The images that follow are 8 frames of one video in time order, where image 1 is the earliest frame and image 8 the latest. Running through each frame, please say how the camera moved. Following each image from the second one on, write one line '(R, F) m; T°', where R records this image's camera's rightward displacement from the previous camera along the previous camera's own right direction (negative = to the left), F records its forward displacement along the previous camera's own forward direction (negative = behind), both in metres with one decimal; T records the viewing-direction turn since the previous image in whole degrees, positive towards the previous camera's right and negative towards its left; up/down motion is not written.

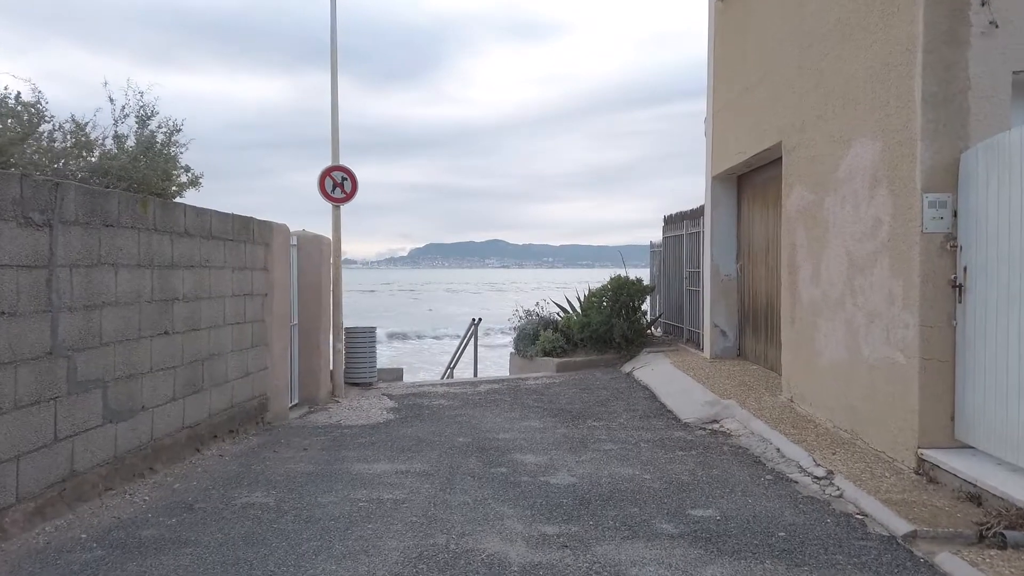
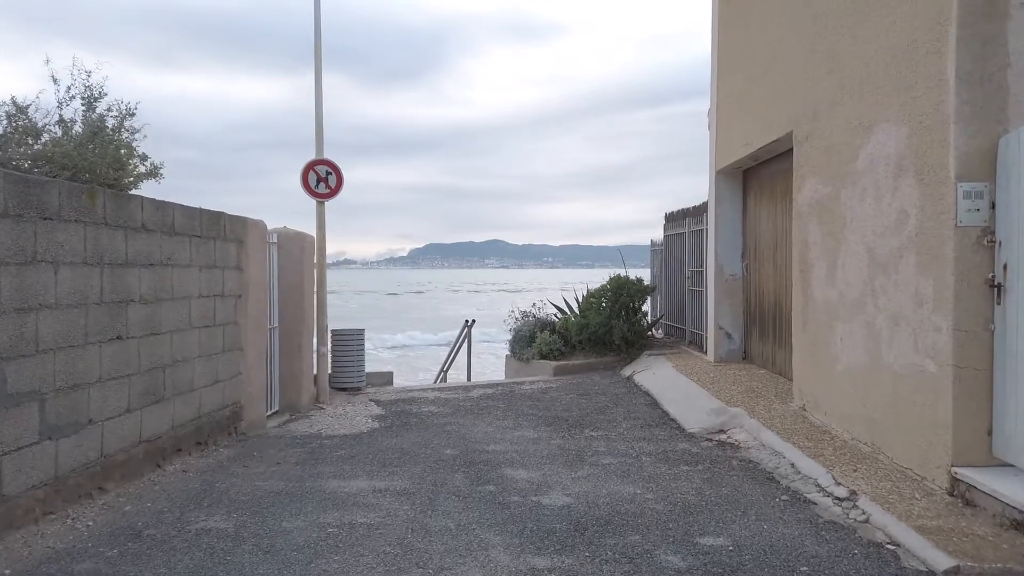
(+0.1, +0.5) m; 0°
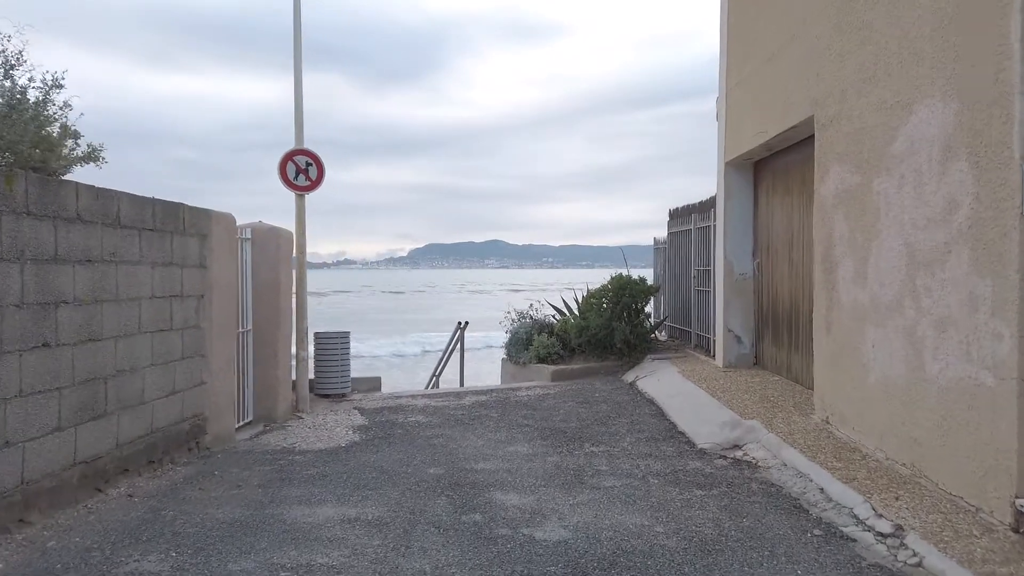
(+0.1, +0.7) m; 0°
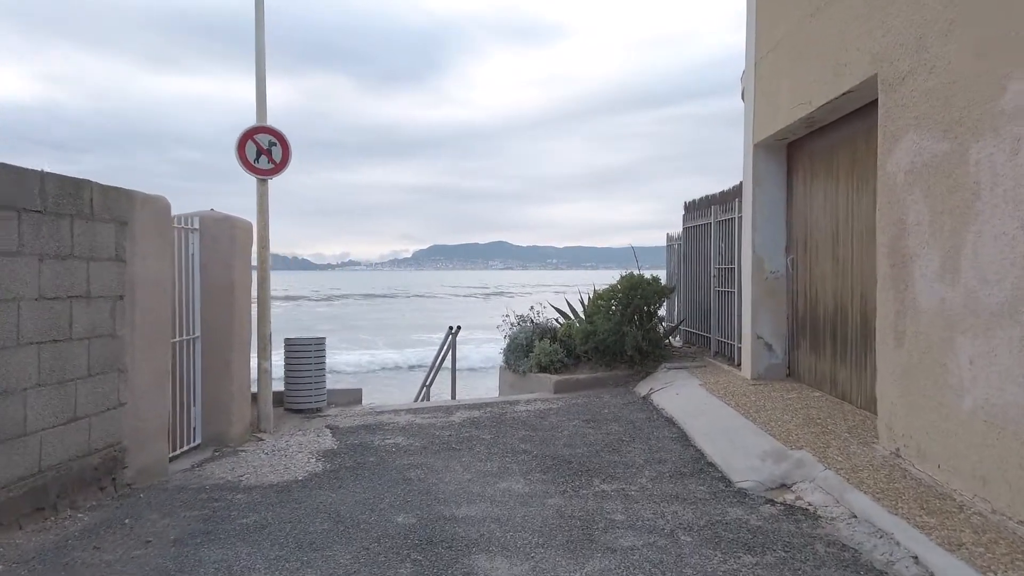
(+0.1, +1.2) m; 0°
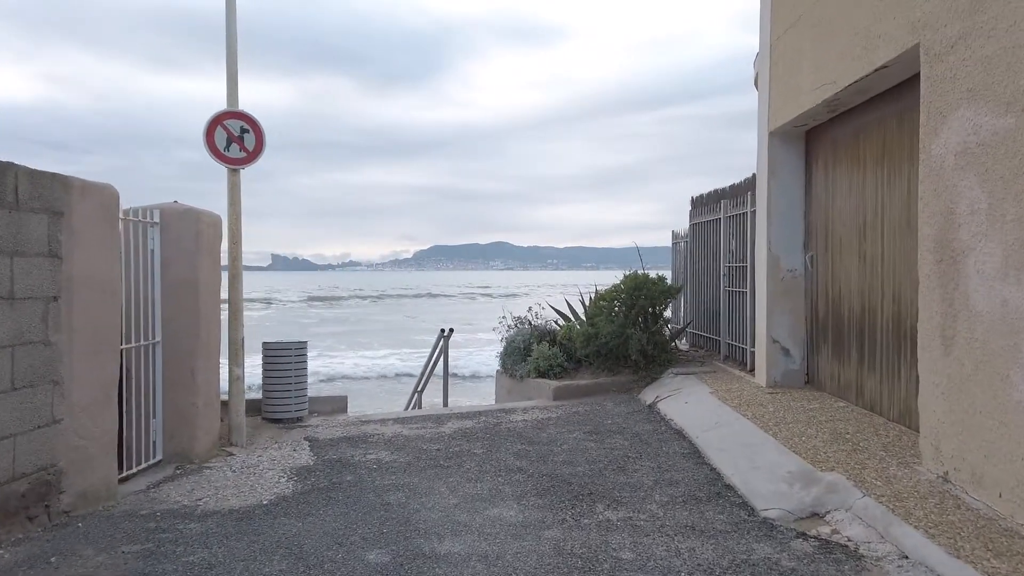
(+0.1, +0.6) m; 0°
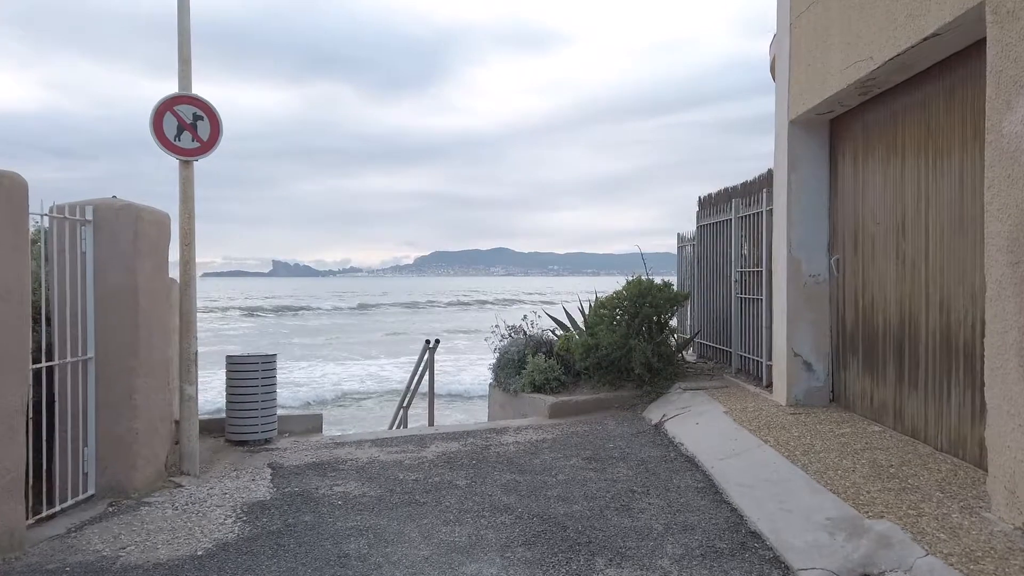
(+0.1, +0.8) m; 0°
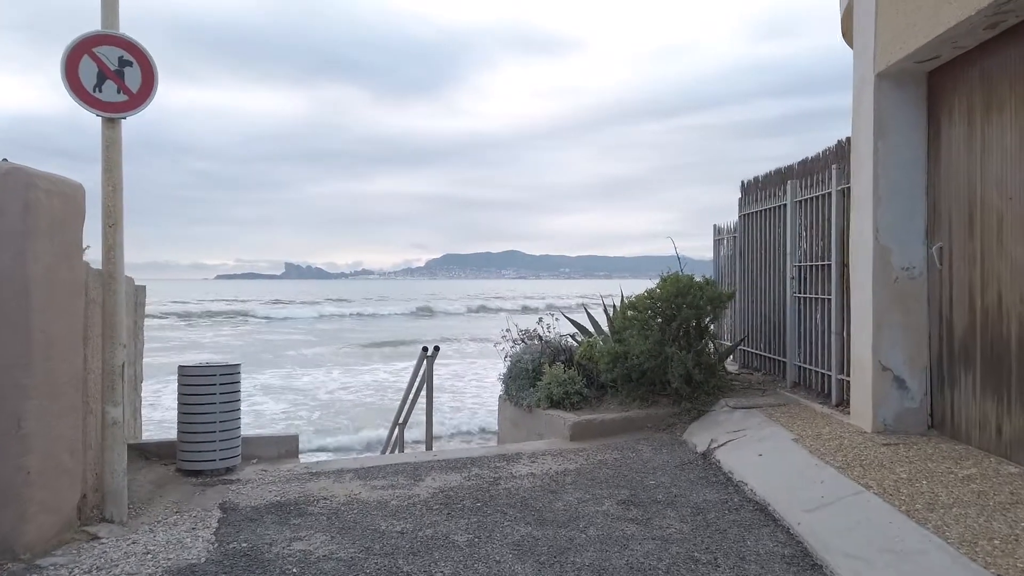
(0.0, +1.4) m; -1°
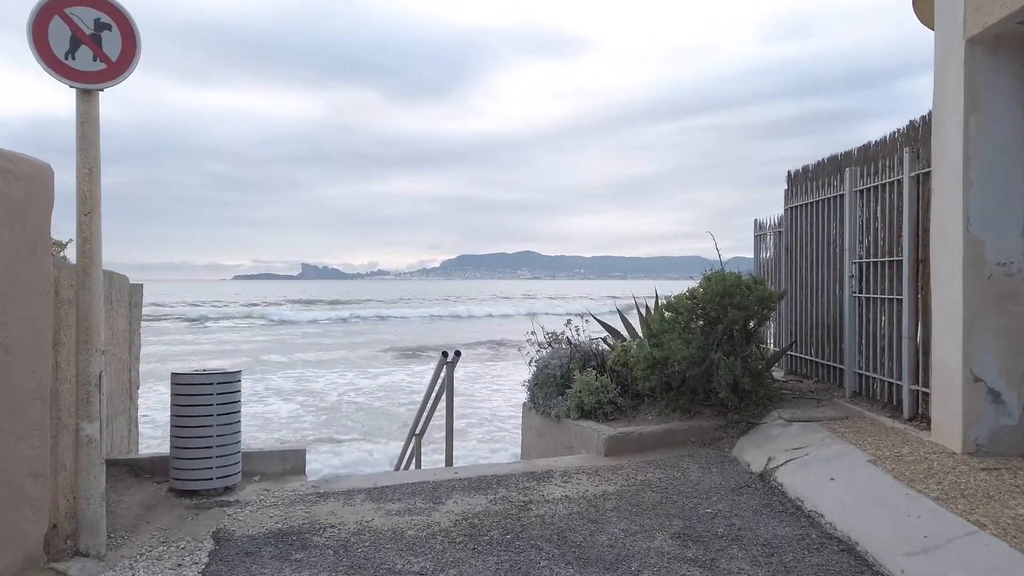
(-0.1, +0.7) m; -1°
